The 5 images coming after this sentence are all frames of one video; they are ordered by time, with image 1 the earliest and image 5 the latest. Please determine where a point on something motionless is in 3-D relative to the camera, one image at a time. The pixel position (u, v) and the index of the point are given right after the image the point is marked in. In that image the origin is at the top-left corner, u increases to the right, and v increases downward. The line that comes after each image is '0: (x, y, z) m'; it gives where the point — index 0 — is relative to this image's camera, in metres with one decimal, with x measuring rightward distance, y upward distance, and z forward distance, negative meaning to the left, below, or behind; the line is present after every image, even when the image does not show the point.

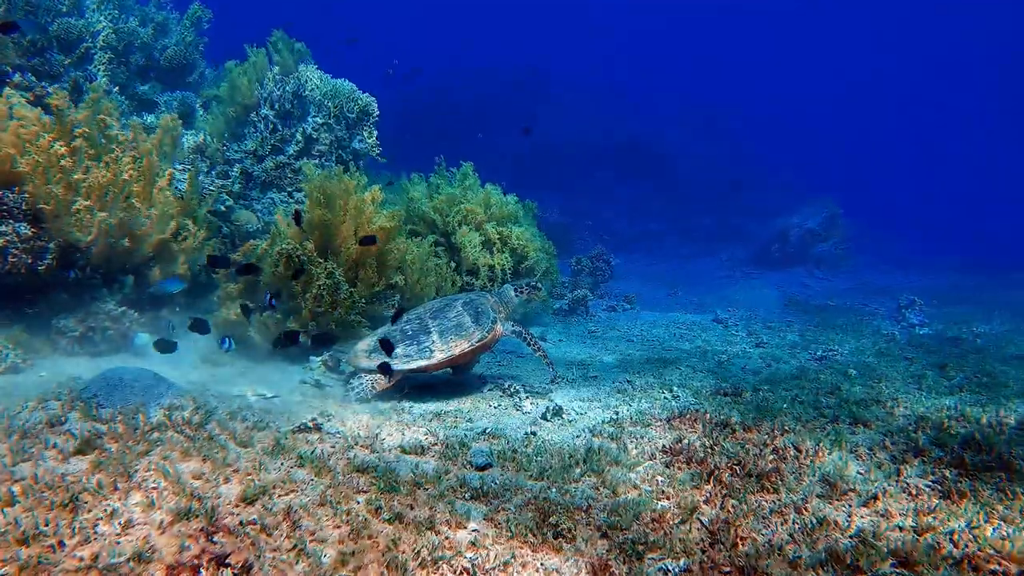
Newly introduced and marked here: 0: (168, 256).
0: (-3.4, +0.3, +7.0) m
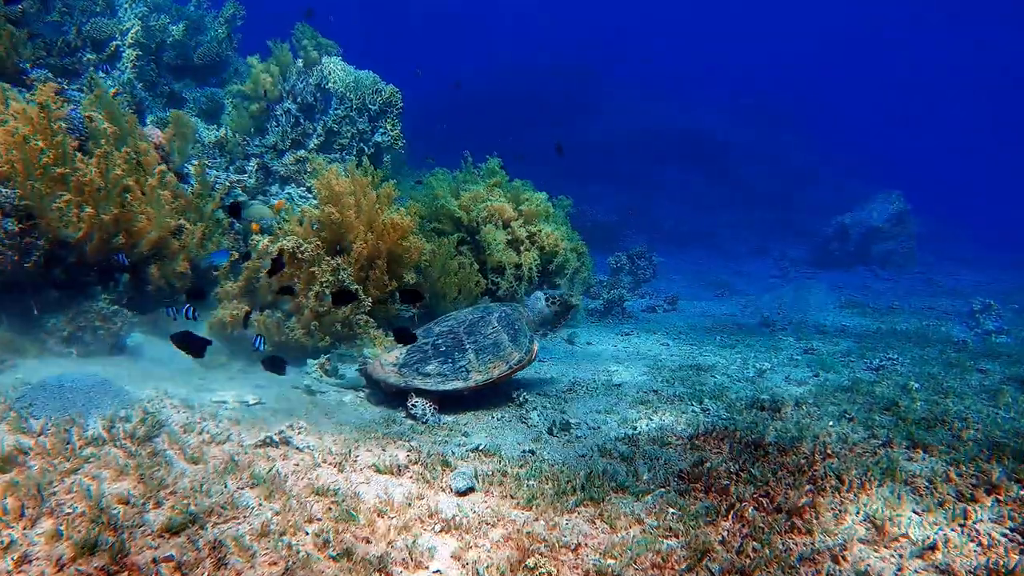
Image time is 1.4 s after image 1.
0: (-3.3, +0.3, +6.7) m
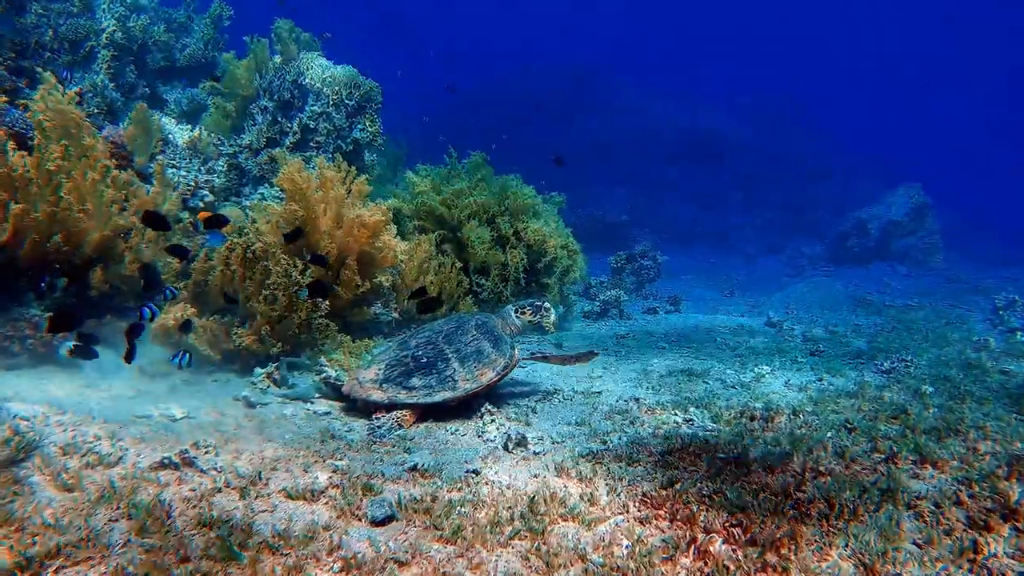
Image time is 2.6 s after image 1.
0: (-3.5, +0.3, +6.3) m
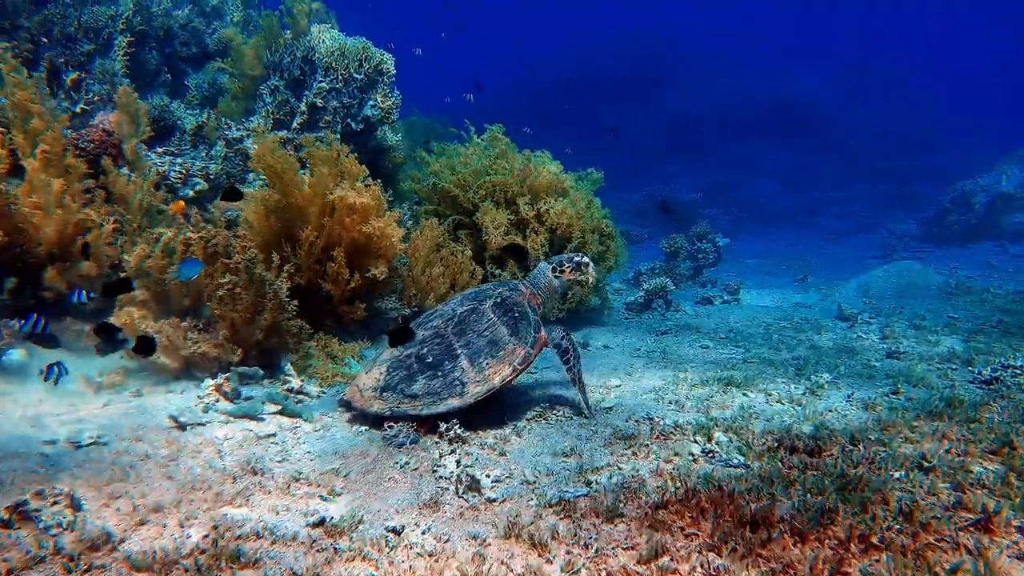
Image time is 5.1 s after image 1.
0: (-3.6, +0.3, +5.7) m
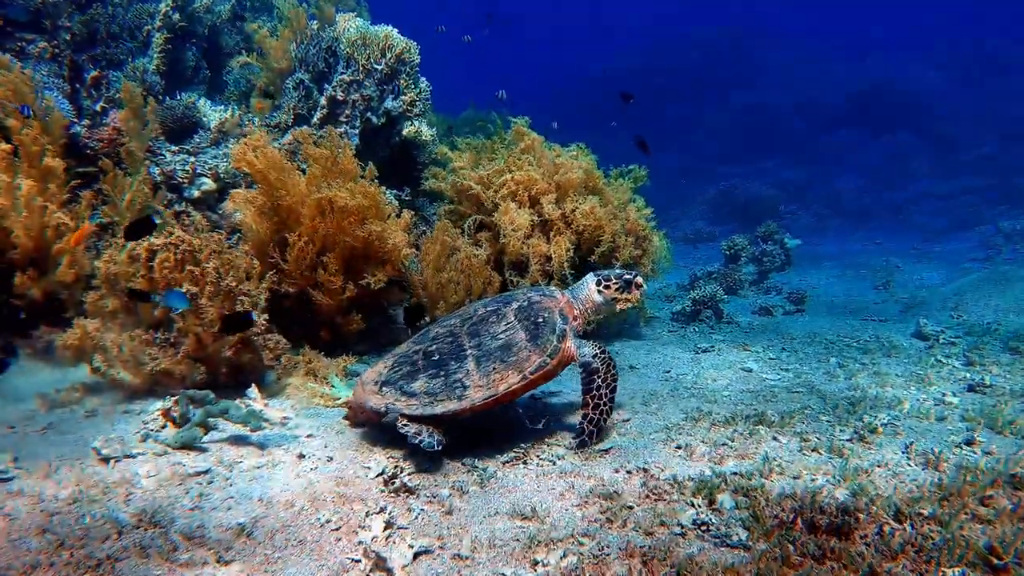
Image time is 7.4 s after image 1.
0: (-3.6, +0.2, +5.4) m
